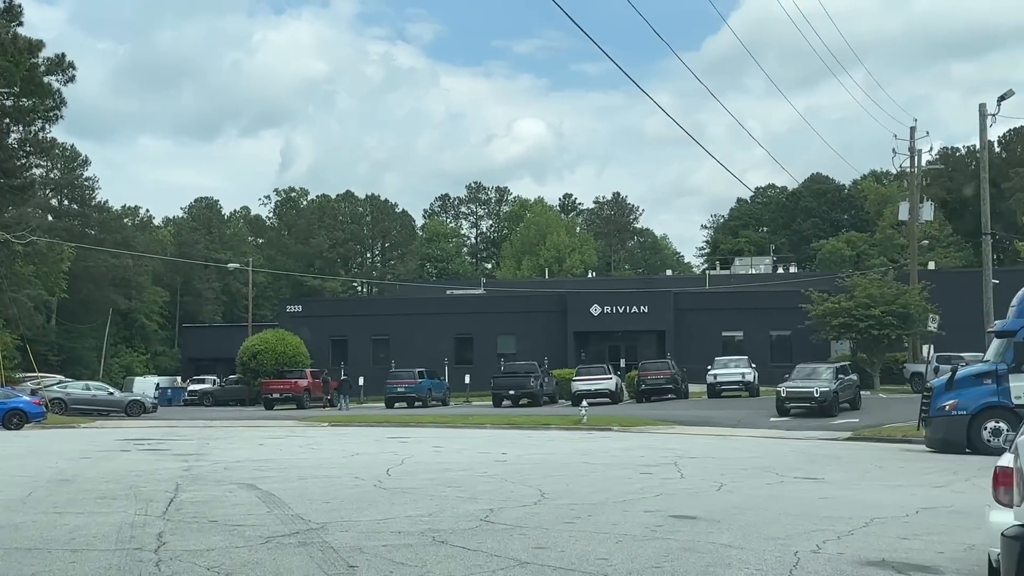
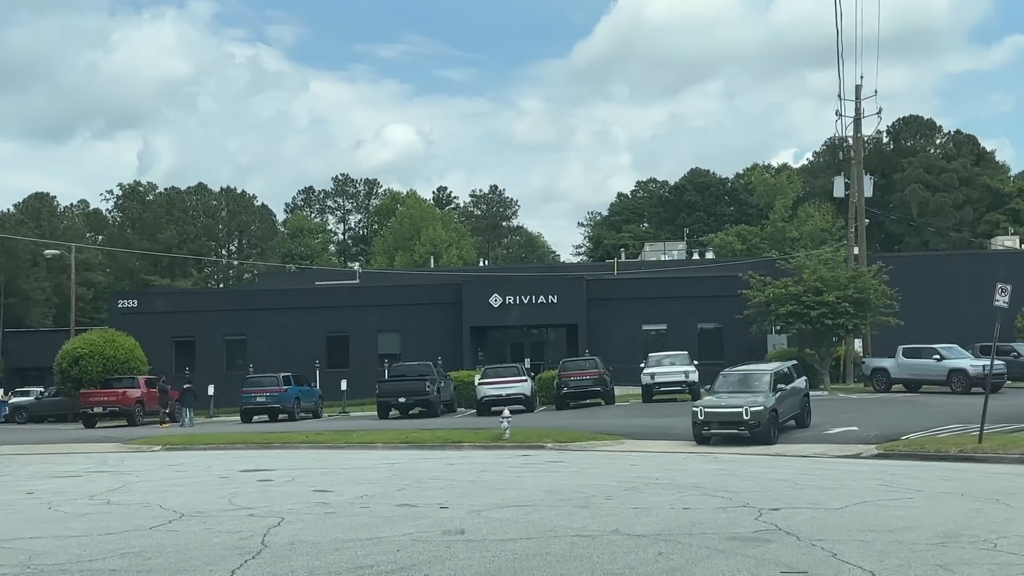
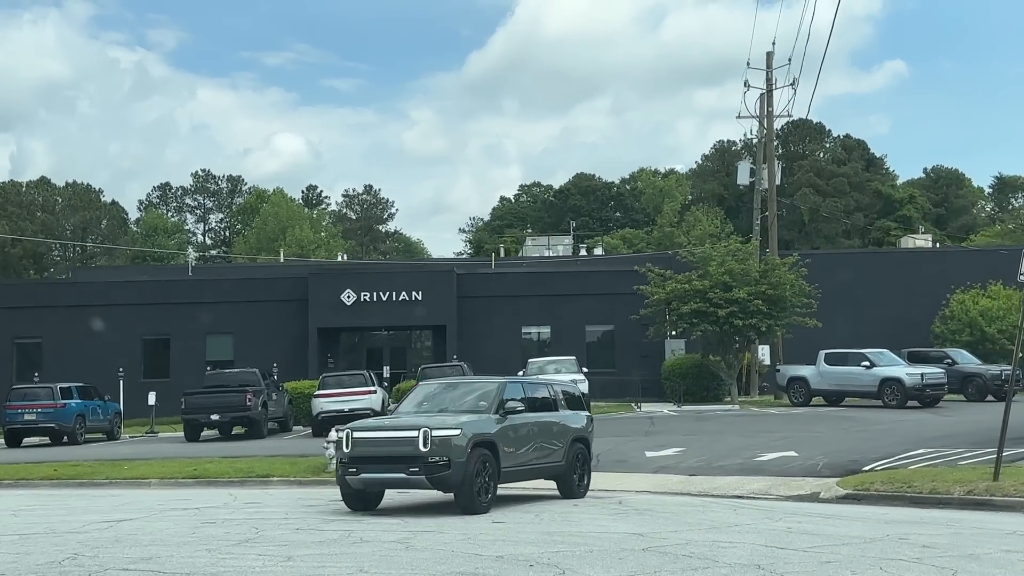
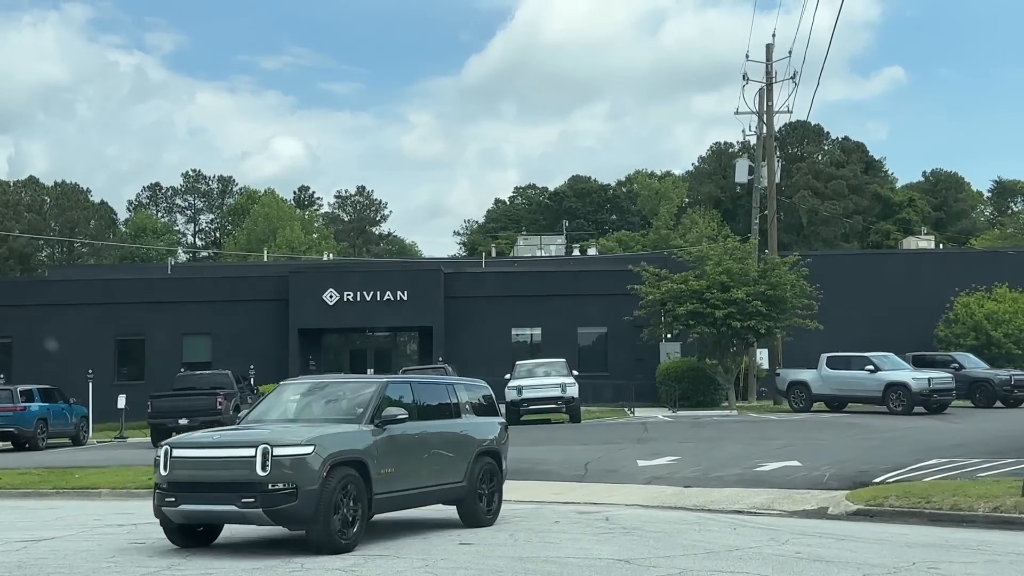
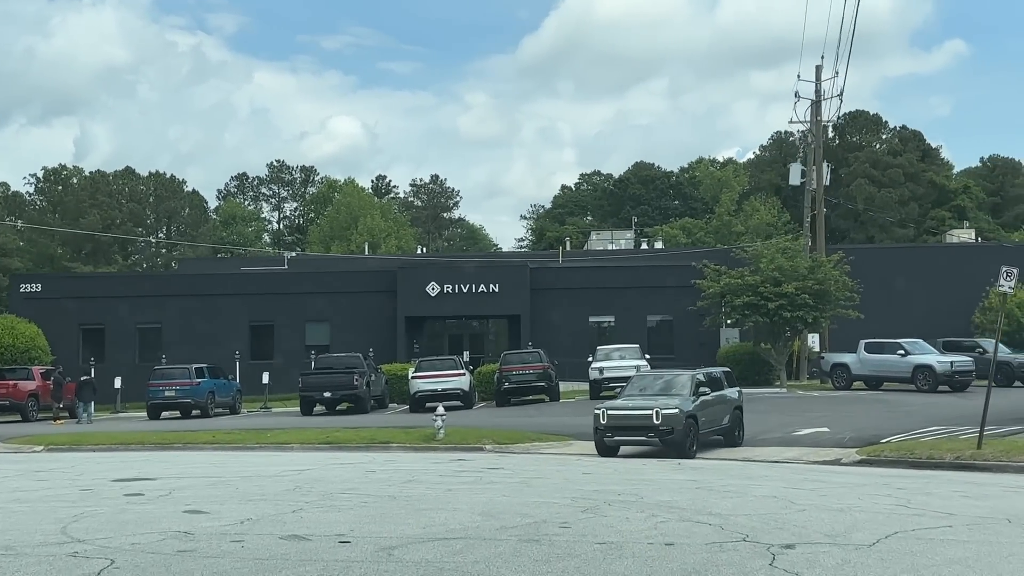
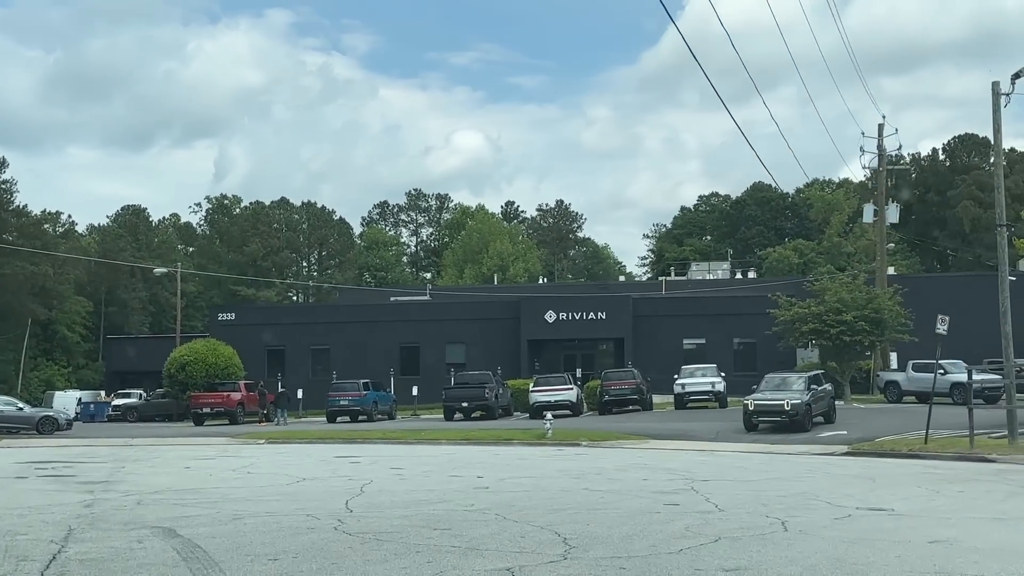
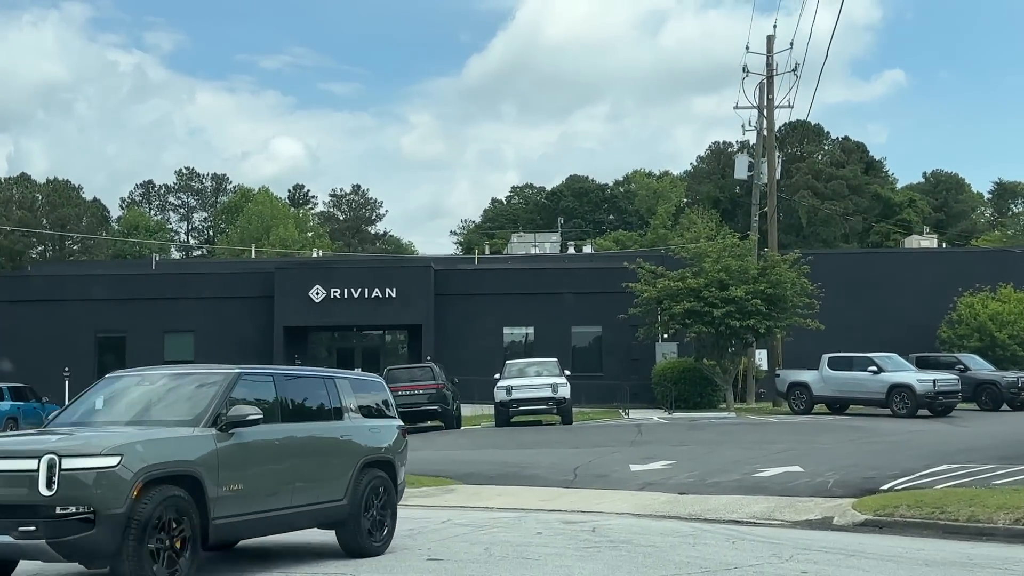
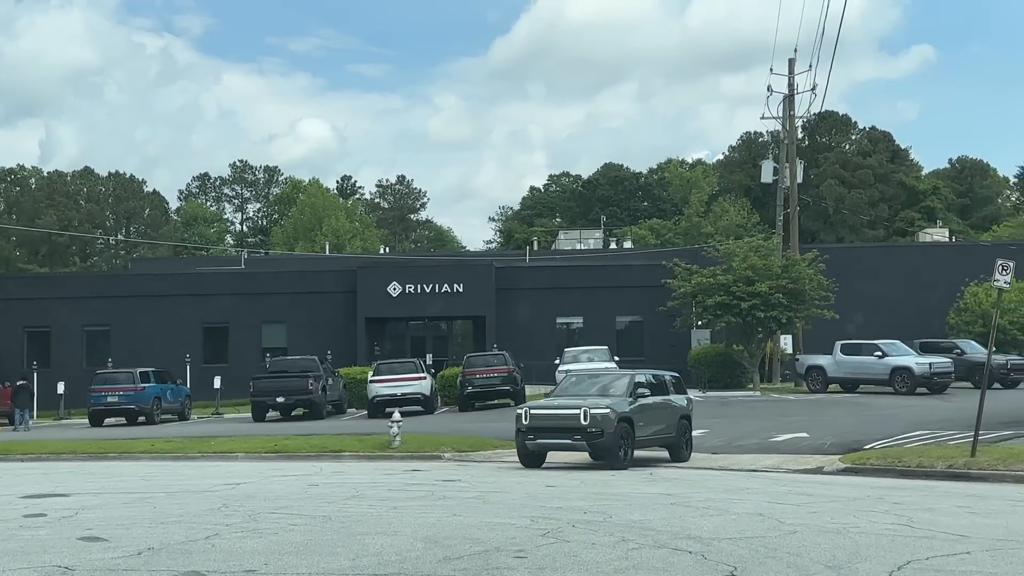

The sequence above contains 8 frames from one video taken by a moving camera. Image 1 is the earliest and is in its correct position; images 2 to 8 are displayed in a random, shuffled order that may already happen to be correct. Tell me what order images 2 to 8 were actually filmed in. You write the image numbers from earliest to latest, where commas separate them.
6, 2, 5, 8, 3, 4, 7
